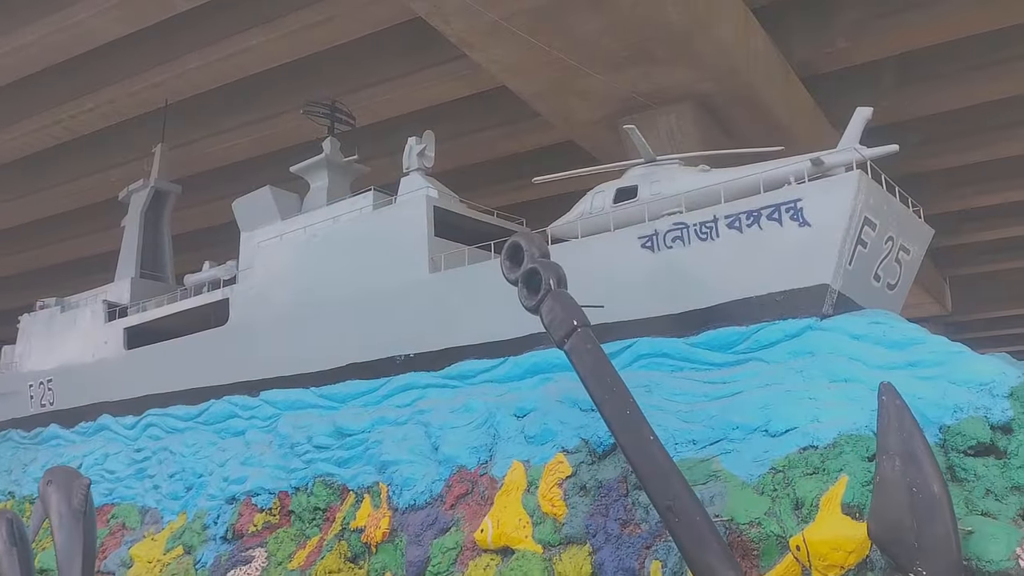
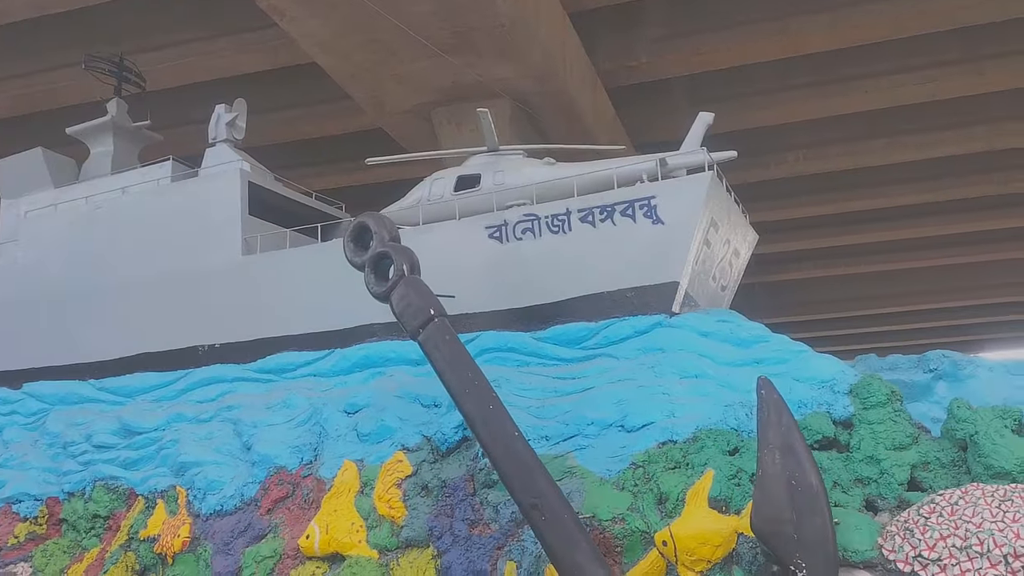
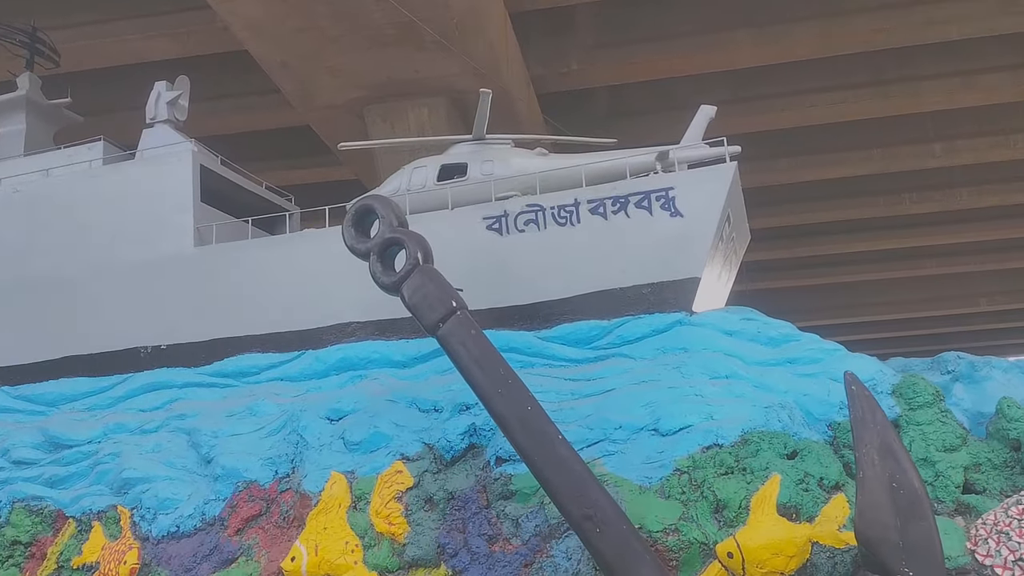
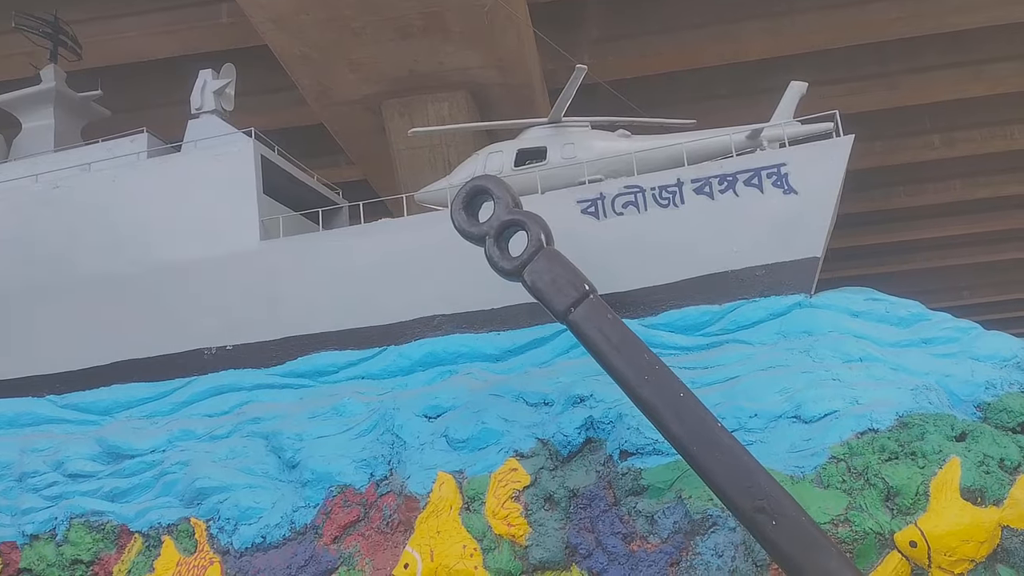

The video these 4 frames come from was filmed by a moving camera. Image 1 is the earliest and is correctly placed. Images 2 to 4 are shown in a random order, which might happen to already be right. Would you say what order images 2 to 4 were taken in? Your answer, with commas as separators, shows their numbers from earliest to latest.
2, 3, 4
